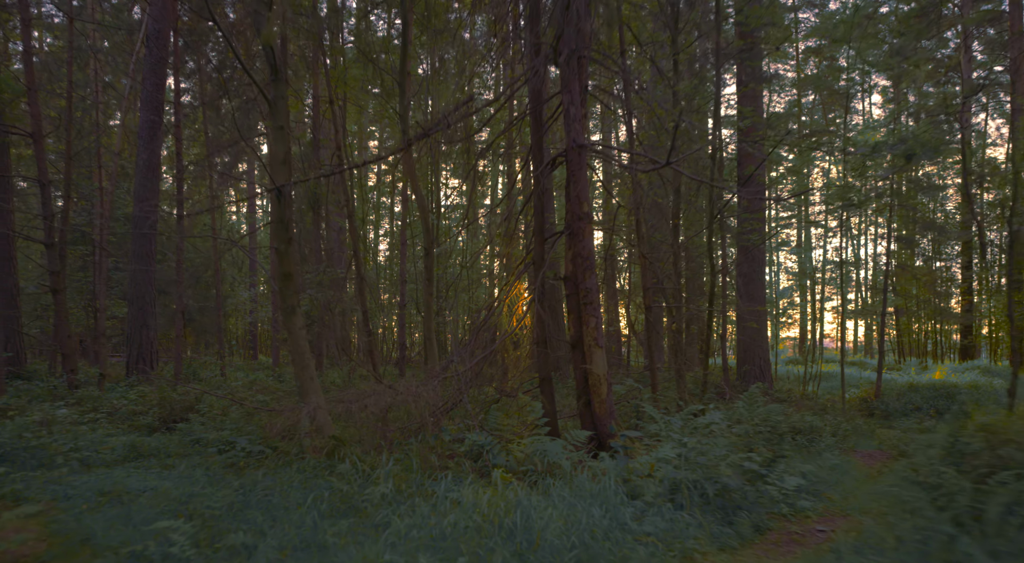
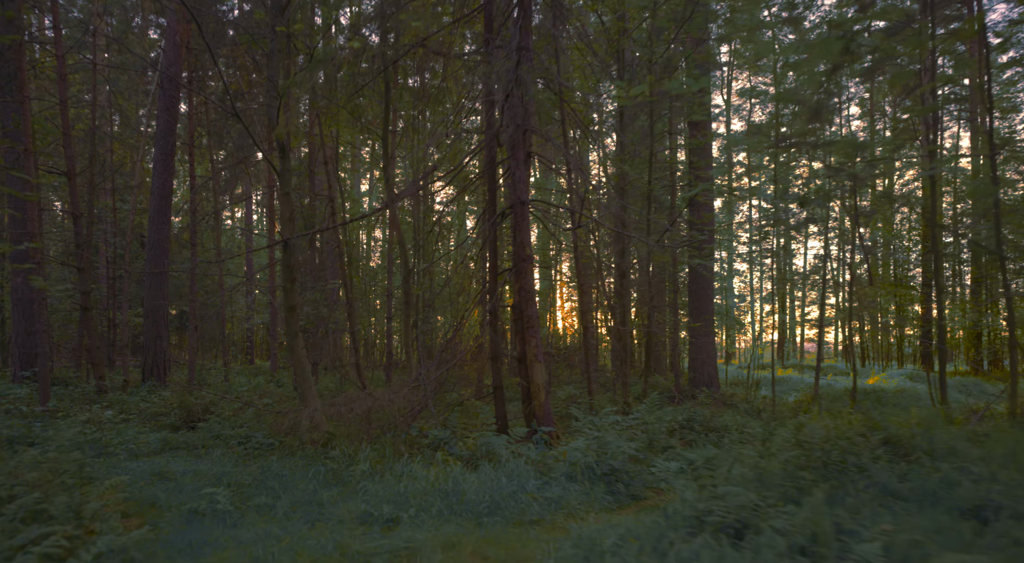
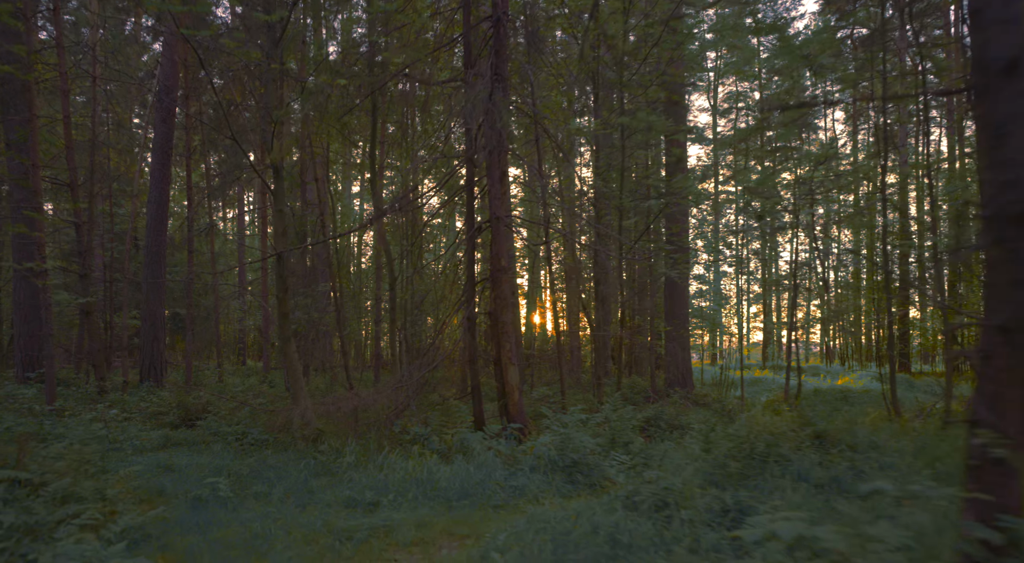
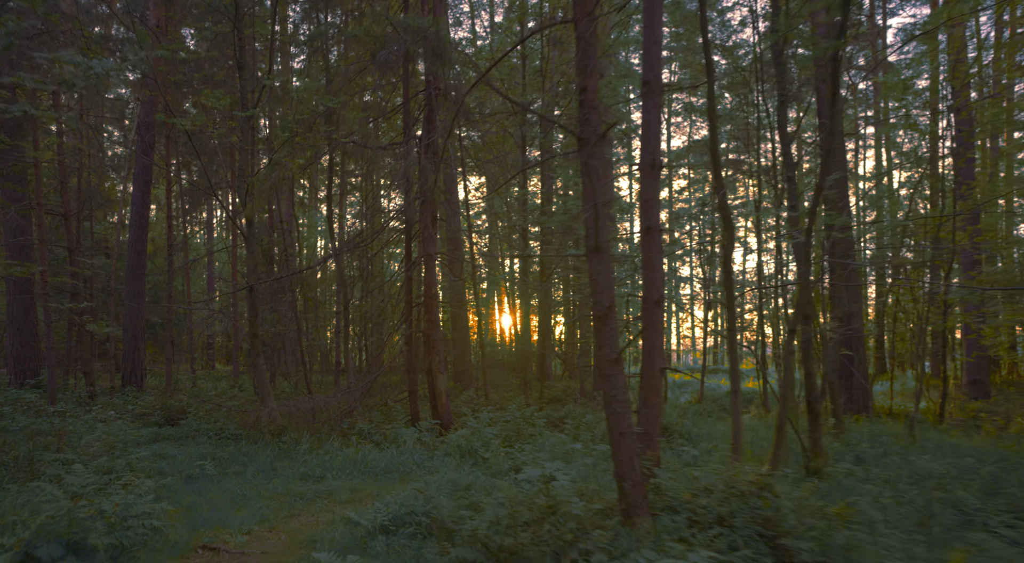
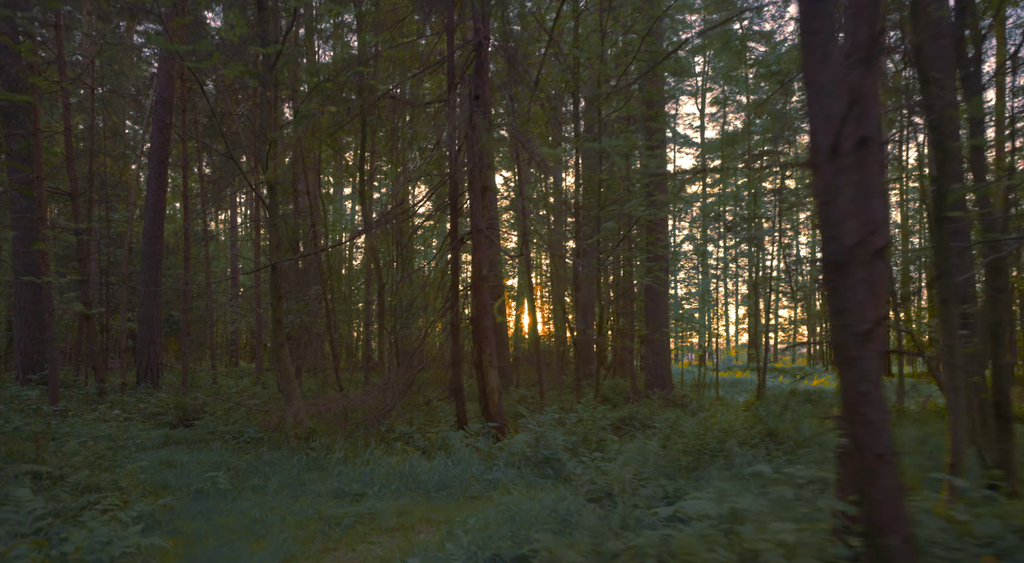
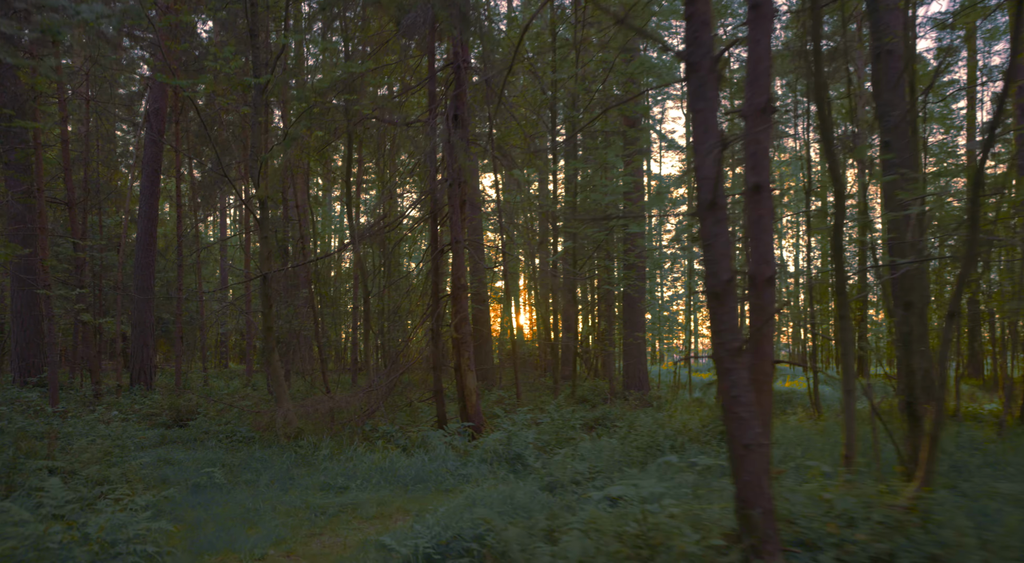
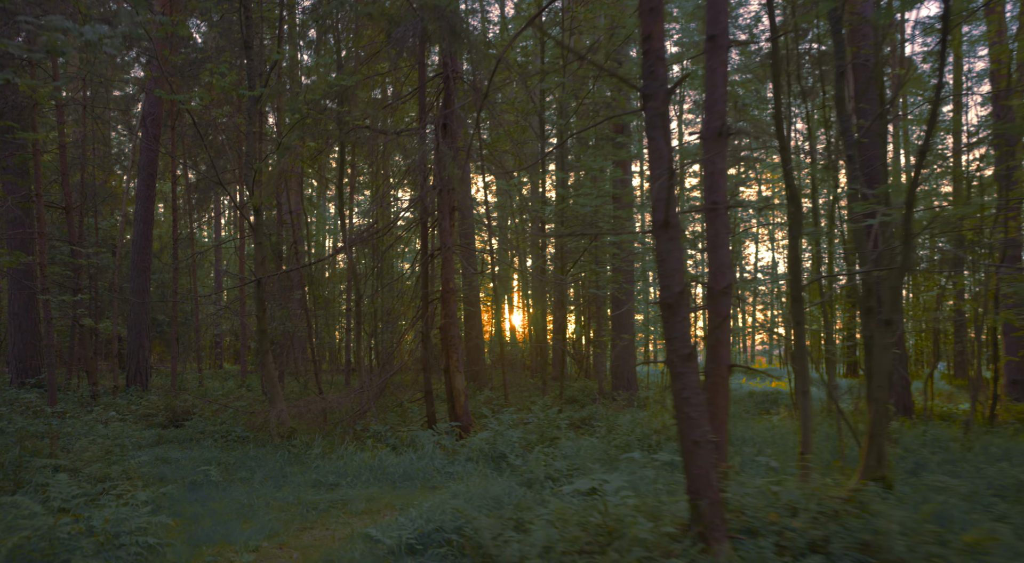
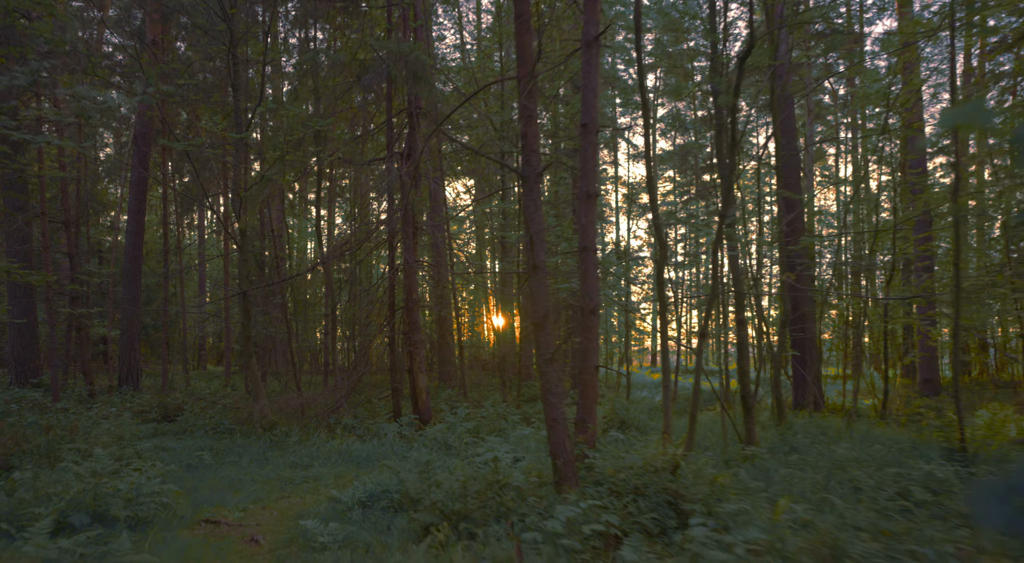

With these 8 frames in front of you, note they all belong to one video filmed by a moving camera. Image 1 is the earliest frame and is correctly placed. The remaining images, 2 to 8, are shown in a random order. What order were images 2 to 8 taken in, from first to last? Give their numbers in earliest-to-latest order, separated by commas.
2, 3, 5, 6, 7, 4, 8
